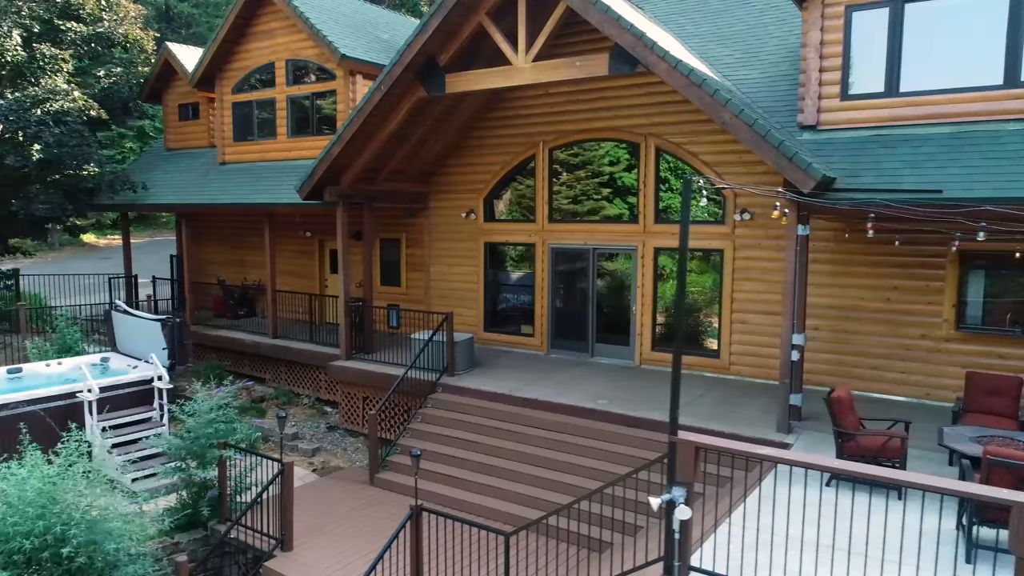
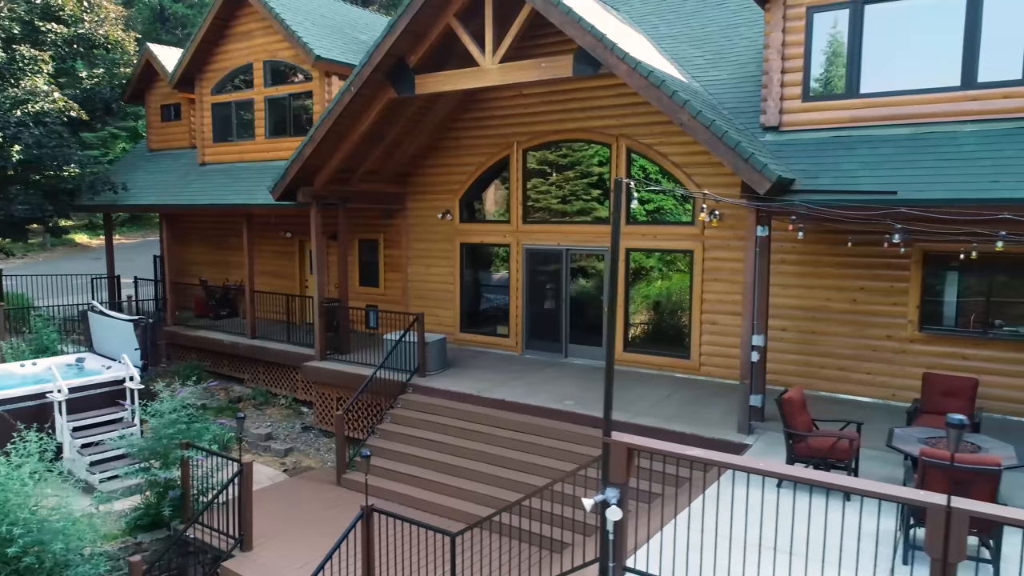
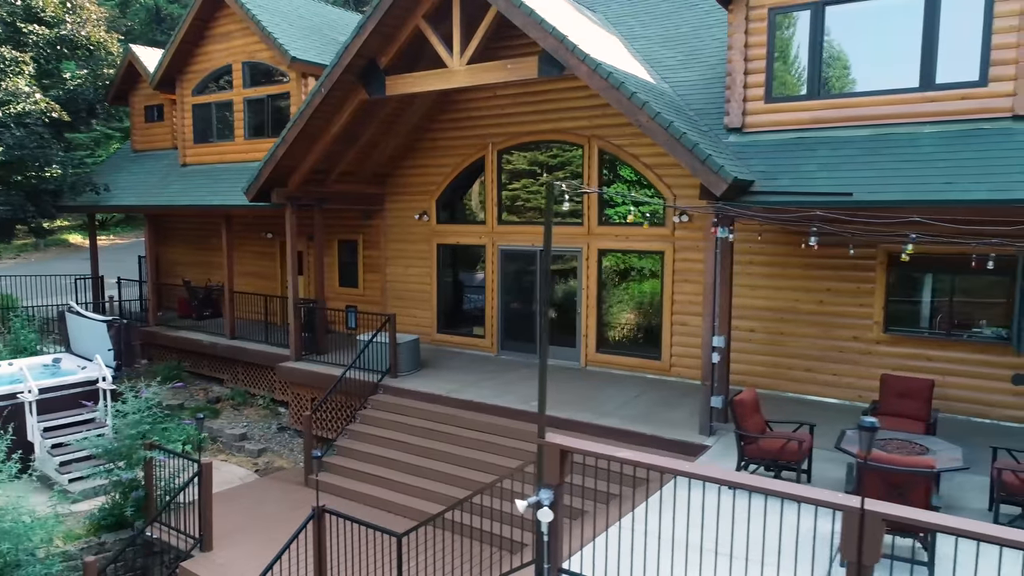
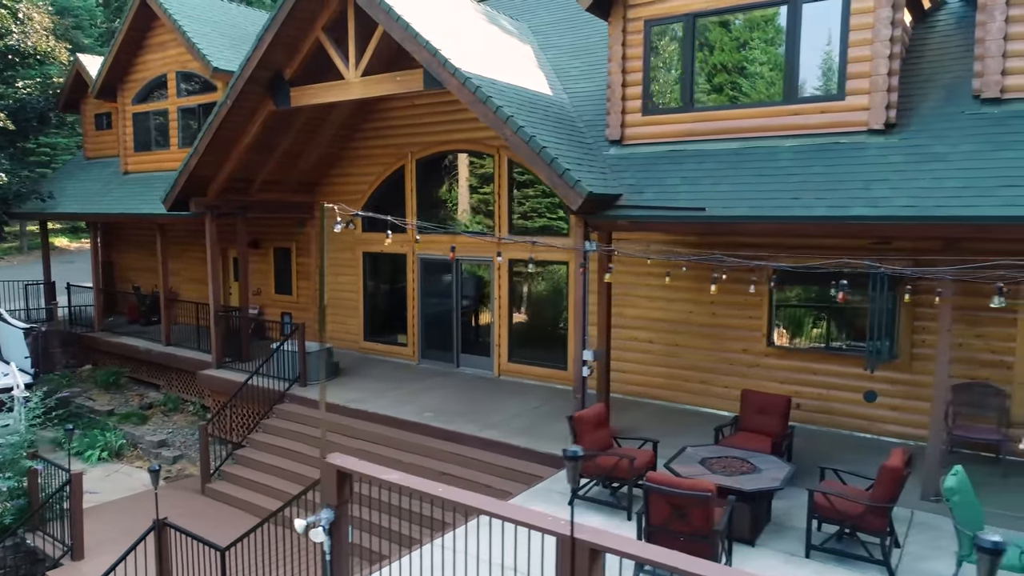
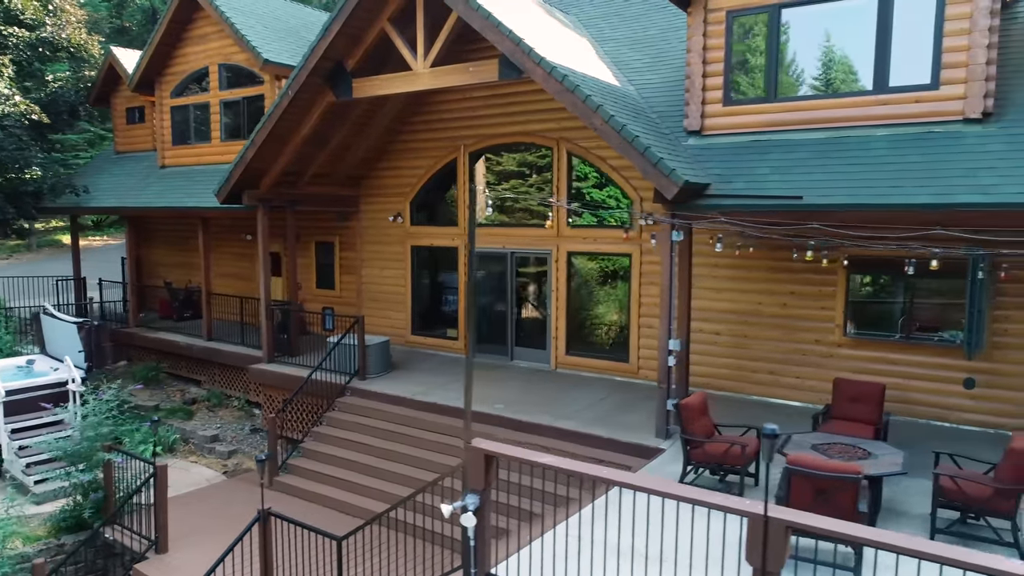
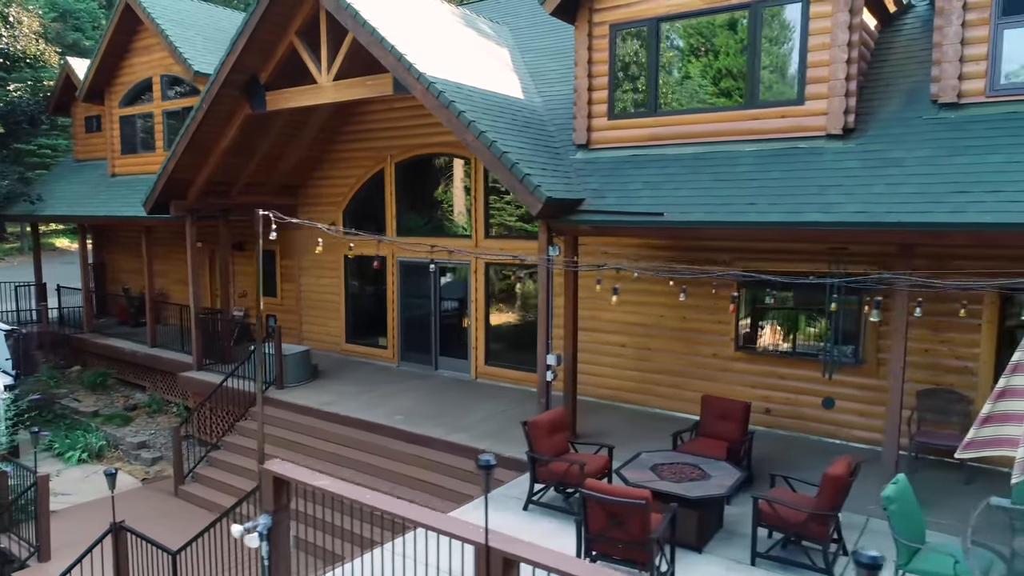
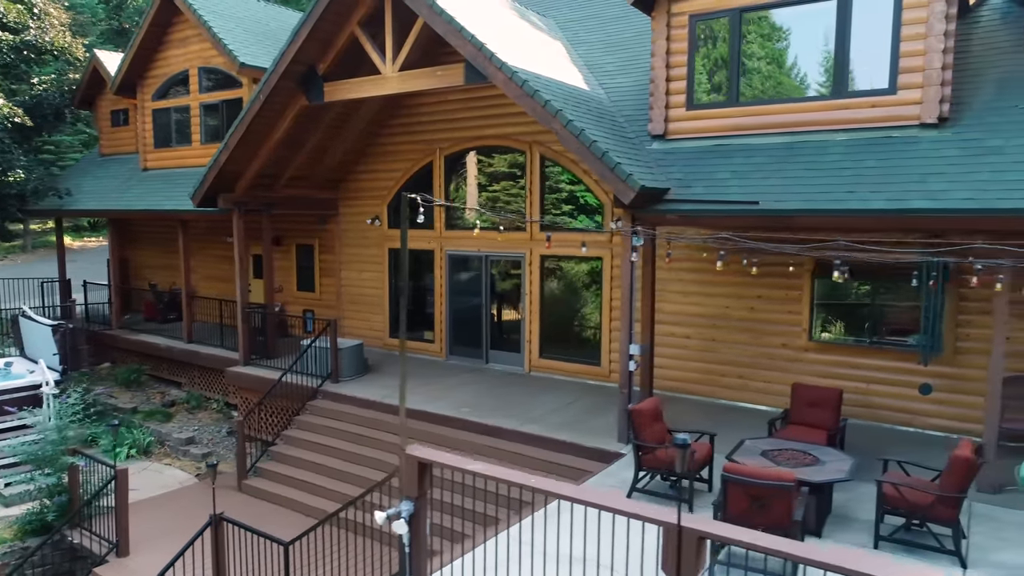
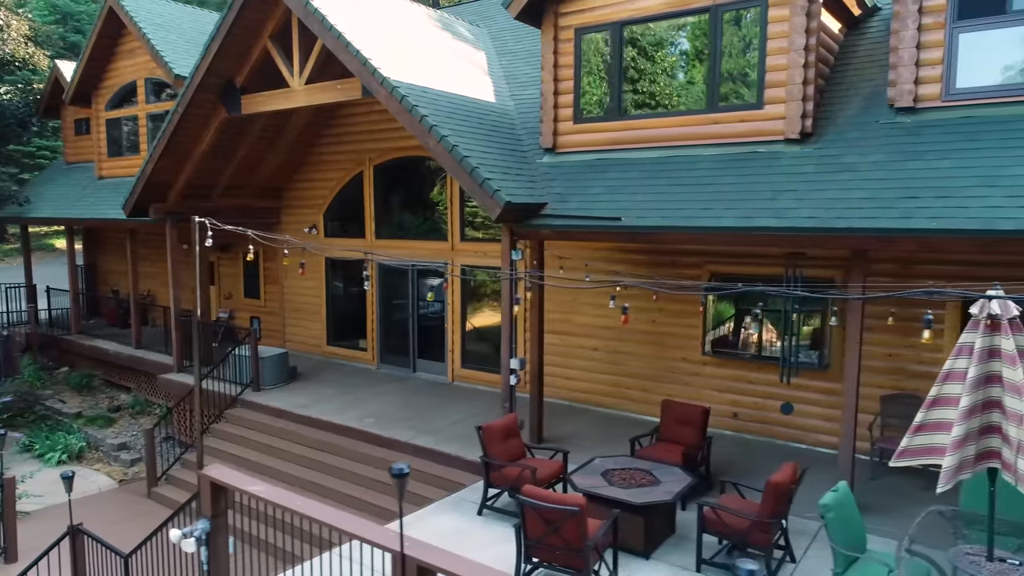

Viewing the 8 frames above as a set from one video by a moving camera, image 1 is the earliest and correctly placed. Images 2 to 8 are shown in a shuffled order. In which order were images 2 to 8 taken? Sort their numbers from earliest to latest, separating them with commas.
2, 3, 5, 7, 4, 6, 8
